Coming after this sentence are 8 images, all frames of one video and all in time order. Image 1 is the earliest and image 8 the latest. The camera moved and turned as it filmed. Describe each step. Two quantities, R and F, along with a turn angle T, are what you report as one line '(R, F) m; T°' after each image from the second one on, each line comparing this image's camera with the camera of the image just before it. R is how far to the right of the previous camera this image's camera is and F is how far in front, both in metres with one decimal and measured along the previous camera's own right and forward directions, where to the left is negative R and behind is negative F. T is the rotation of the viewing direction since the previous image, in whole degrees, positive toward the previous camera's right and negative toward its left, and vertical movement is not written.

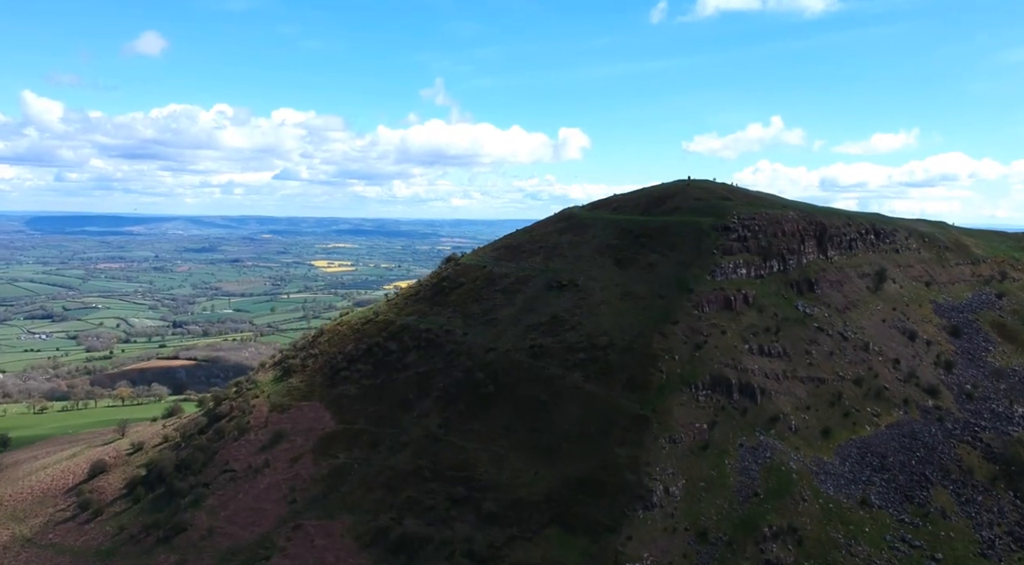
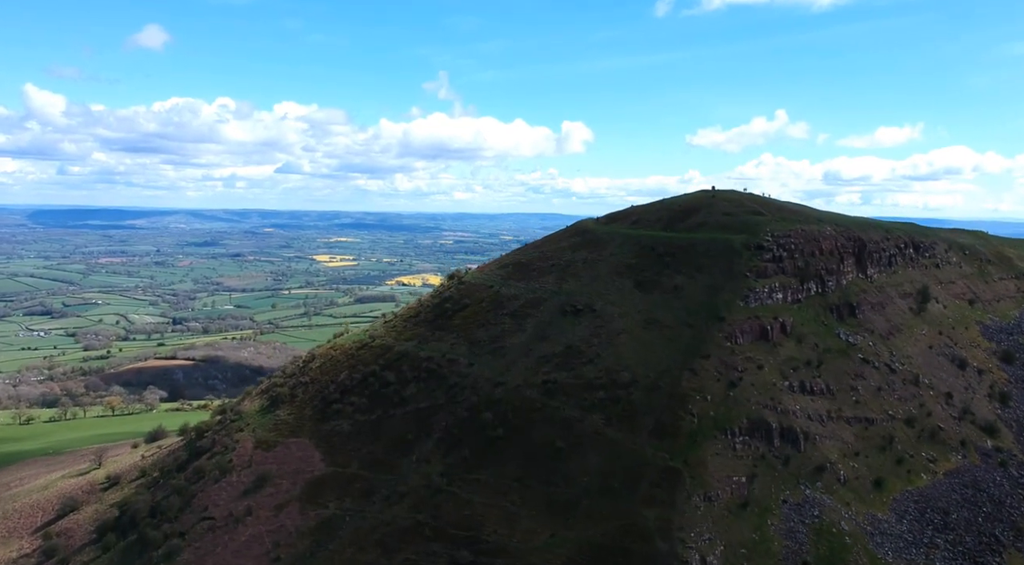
(-0.5, +5.6) m; 0°
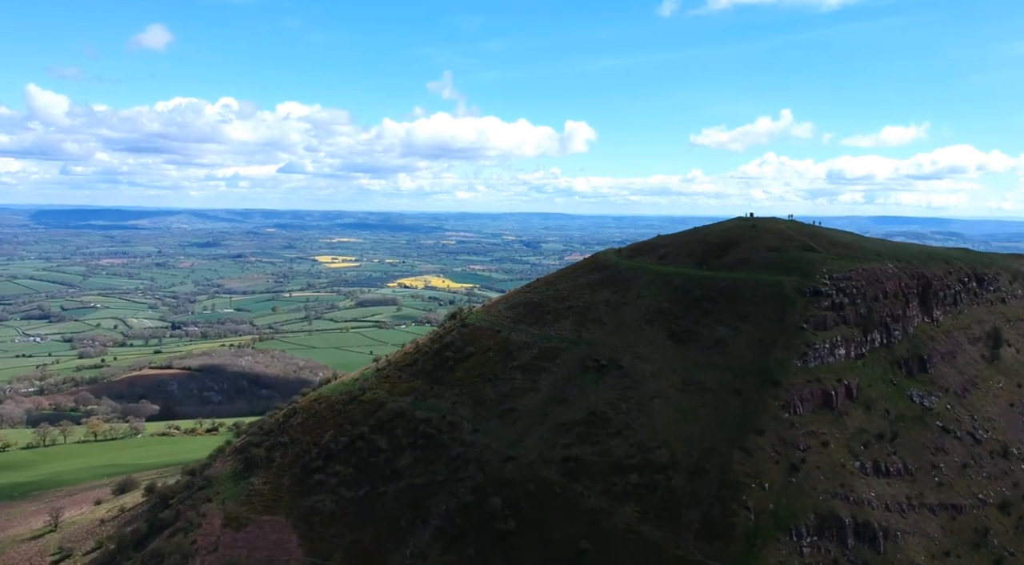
(-0.5, +7.8) m; 0°
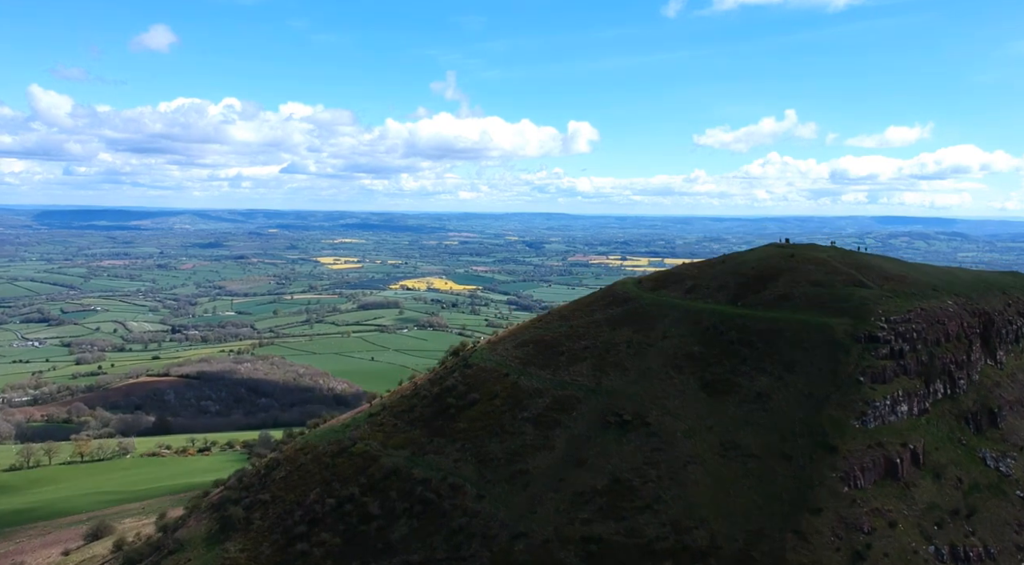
(-0.4, +5.6) m; 0°
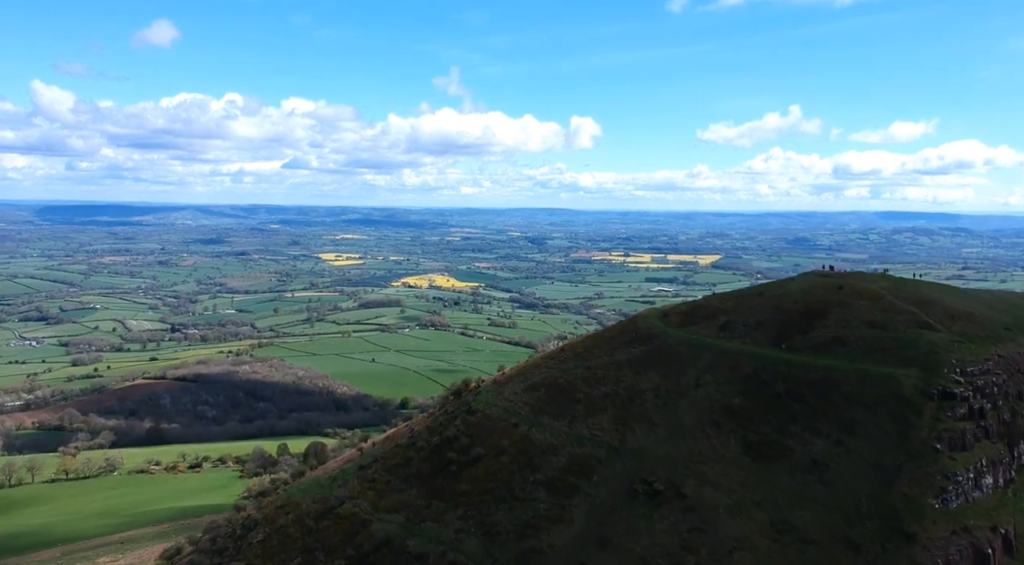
(-0.4, +5.7) m; 0°
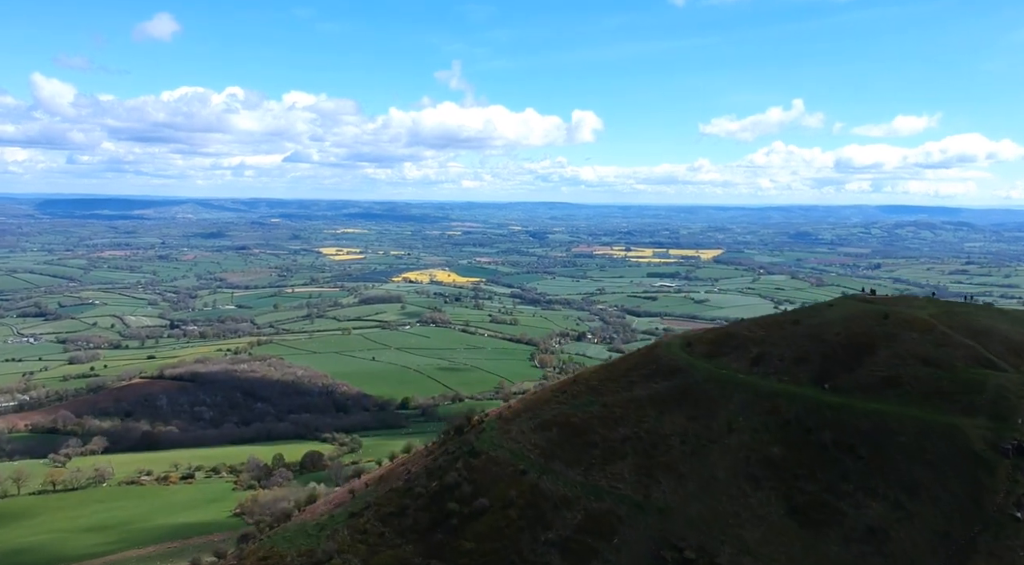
(-0.3, +4.3) m; 0°
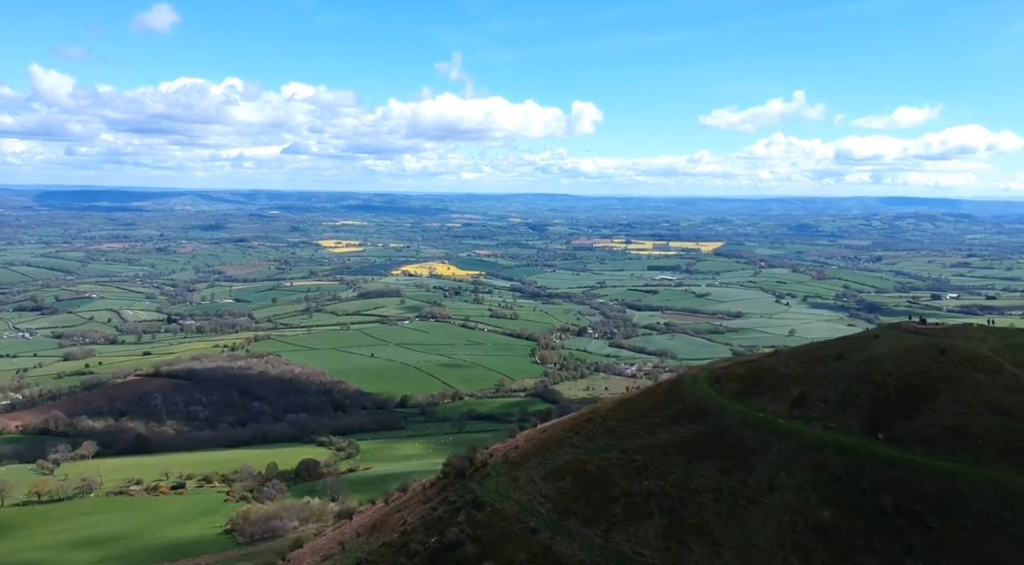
(-0.4, +4.3) m; 0°
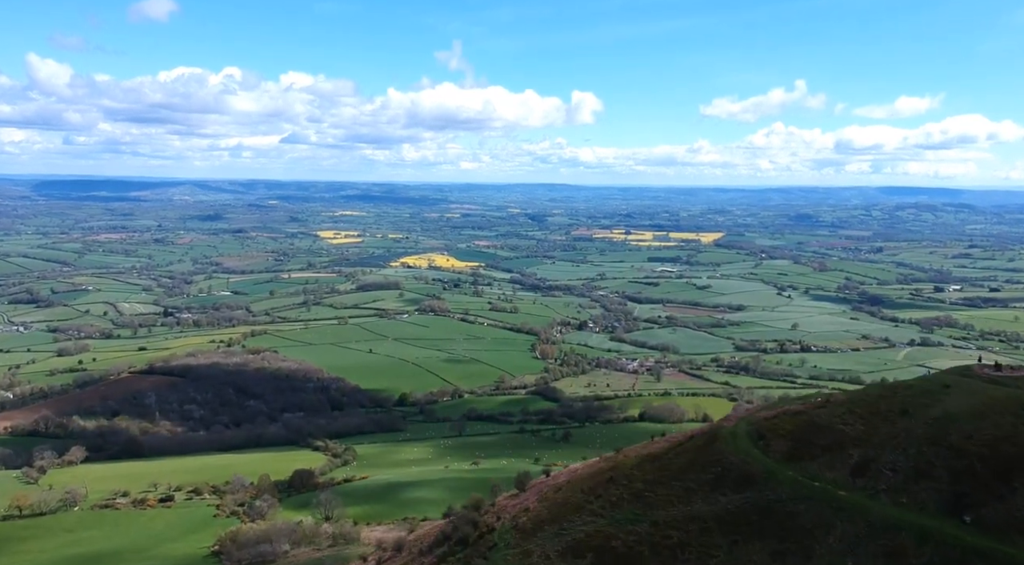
(-0.4, +5.0) m; 0°
